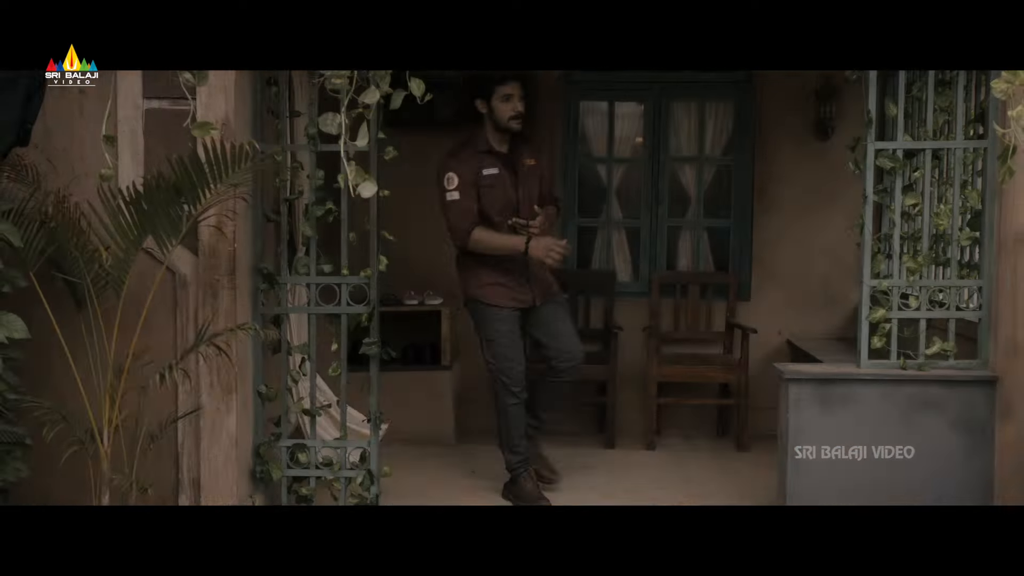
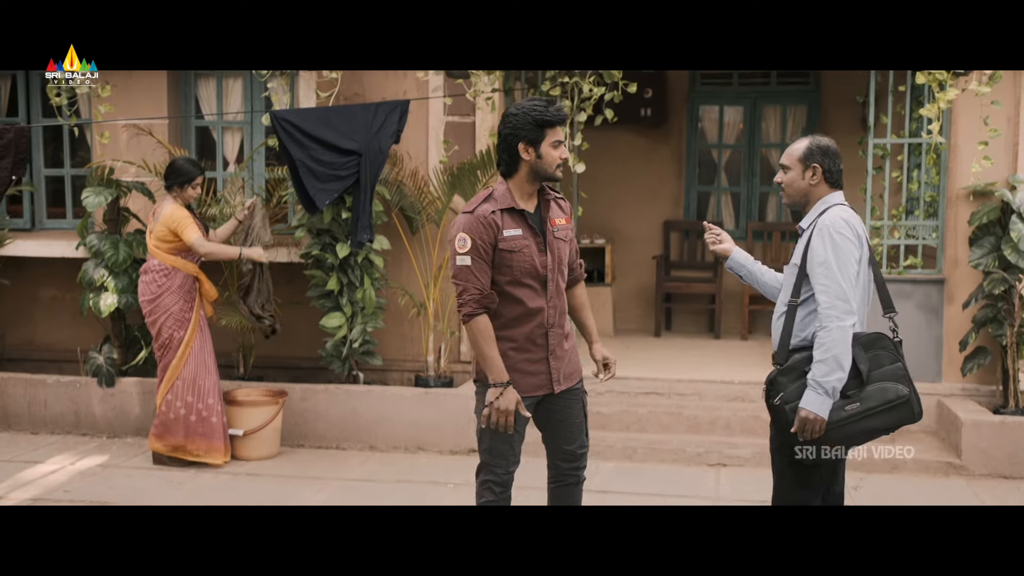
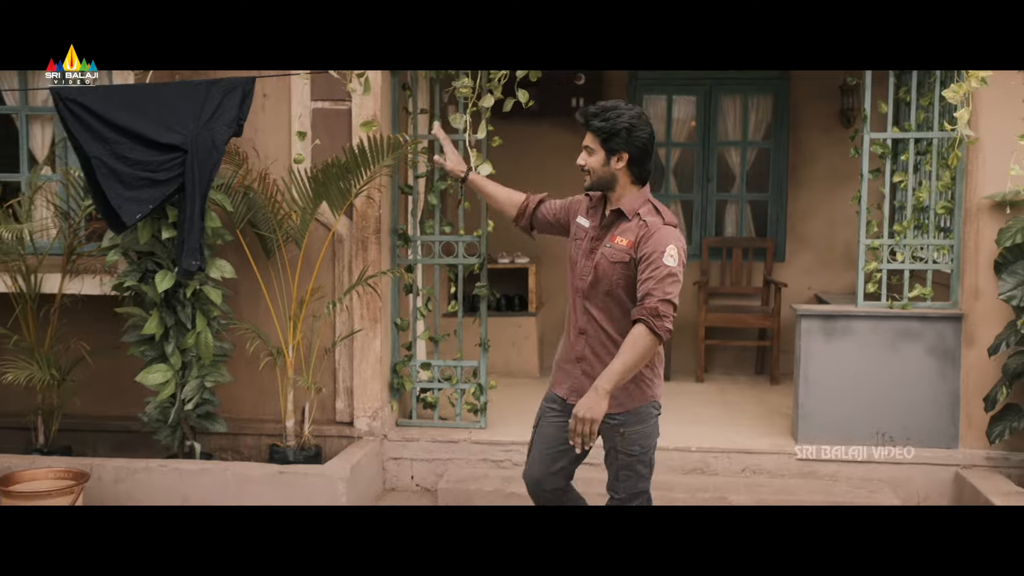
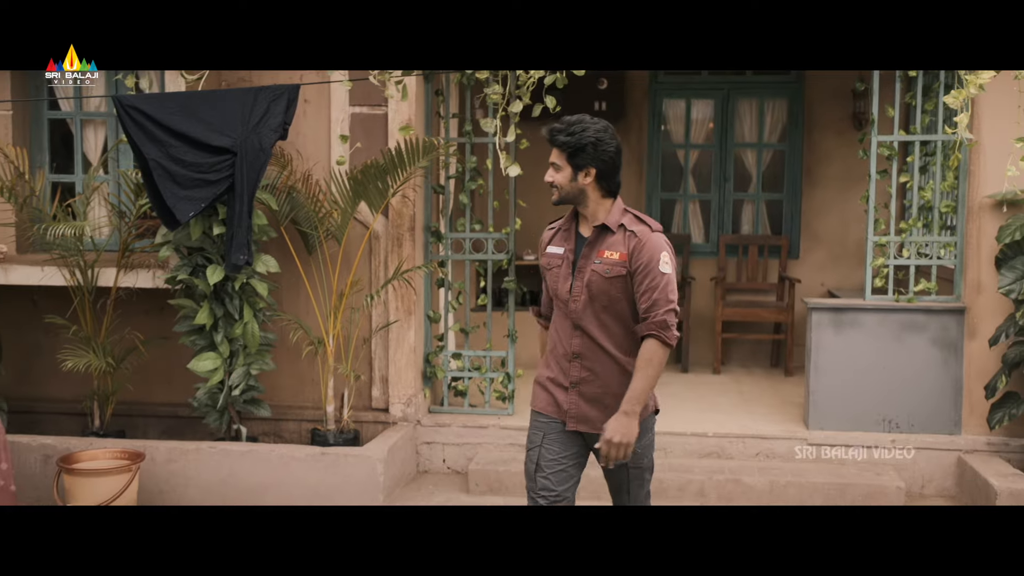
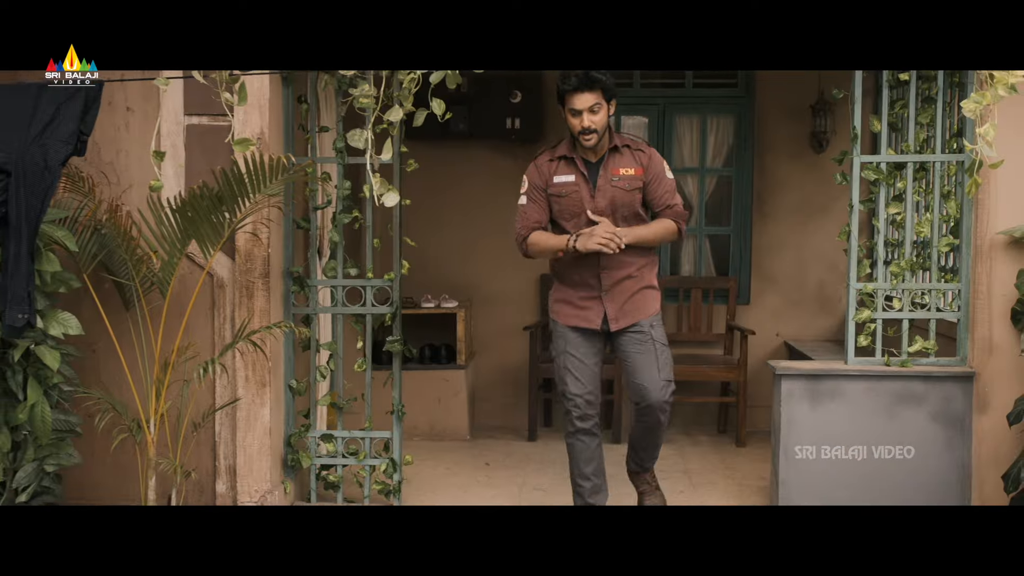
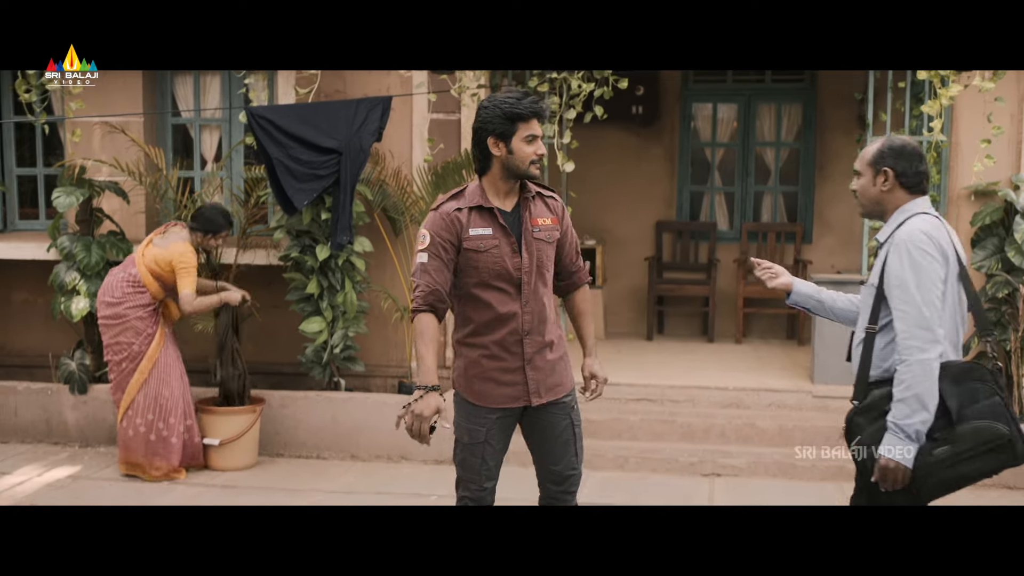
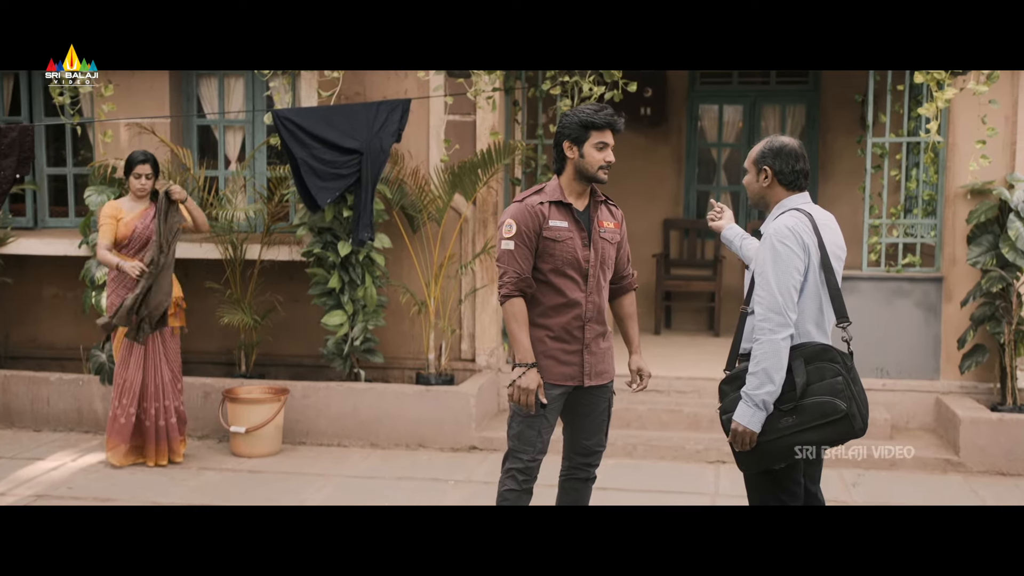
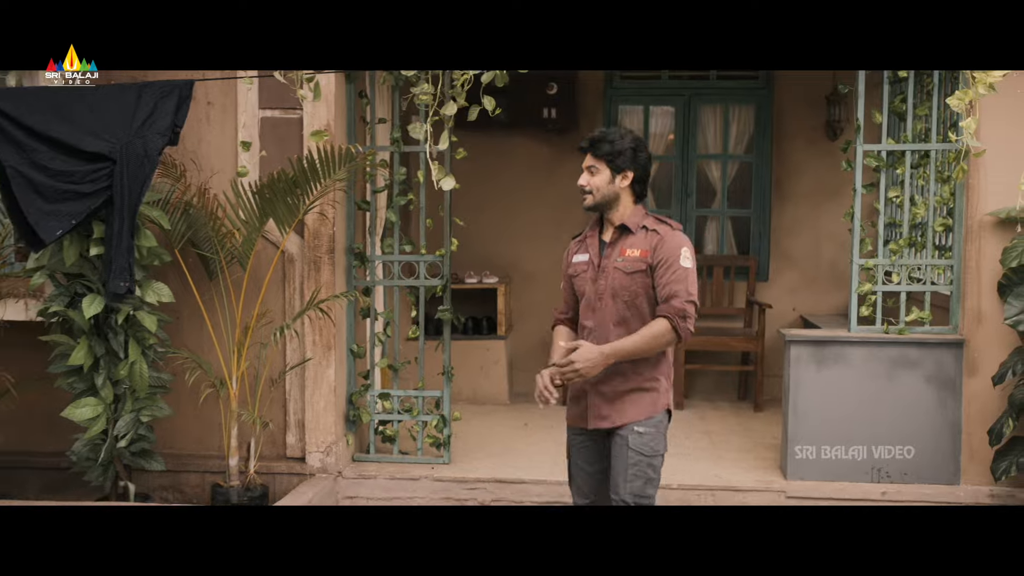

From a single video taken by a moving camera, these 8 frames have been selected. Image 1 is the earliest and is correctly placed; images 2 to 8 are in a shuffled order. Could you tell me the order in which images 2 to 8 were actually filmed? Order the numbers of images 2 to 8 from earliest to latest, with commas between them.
5, 8, 3, 4, 6, 2, 7
